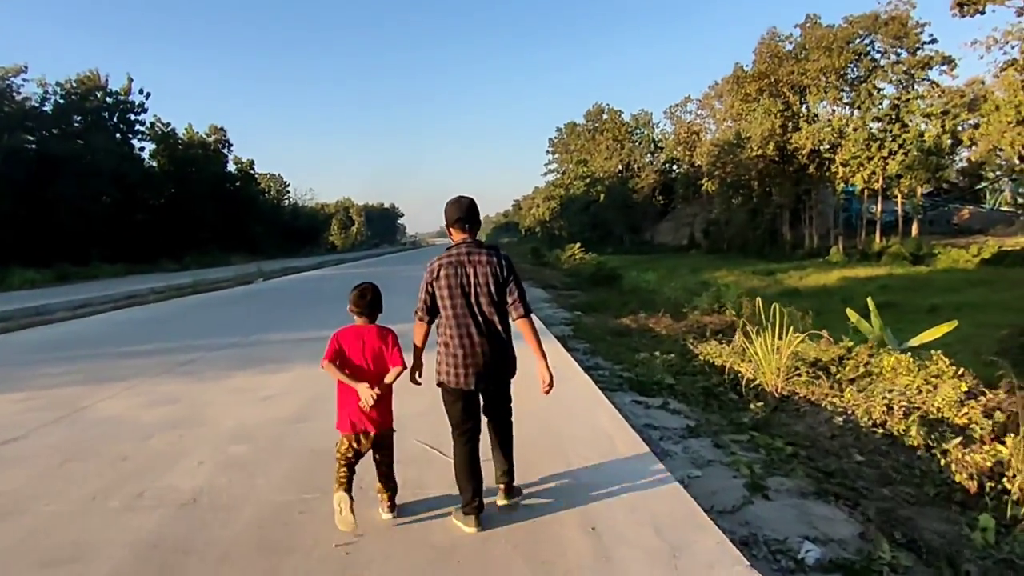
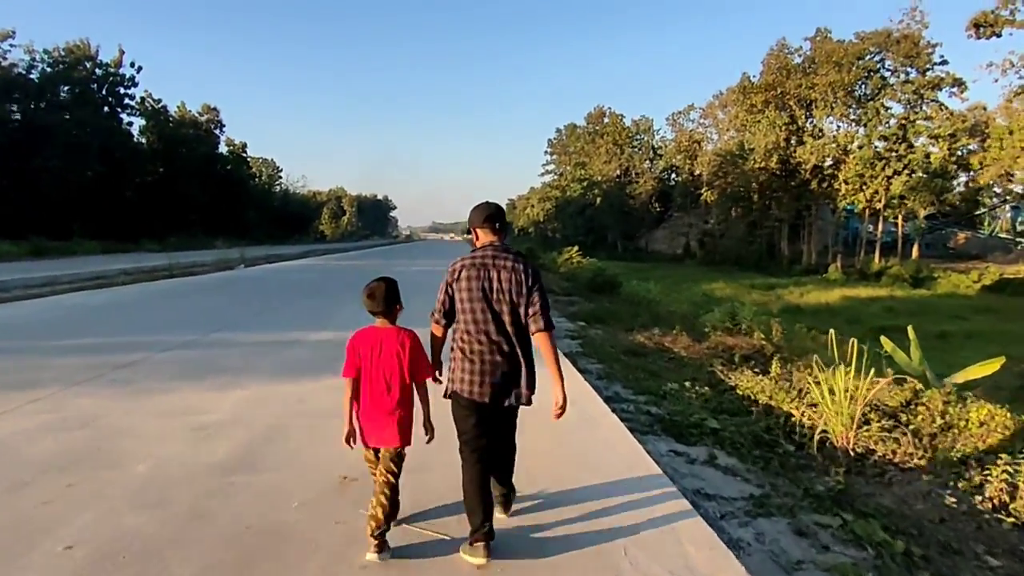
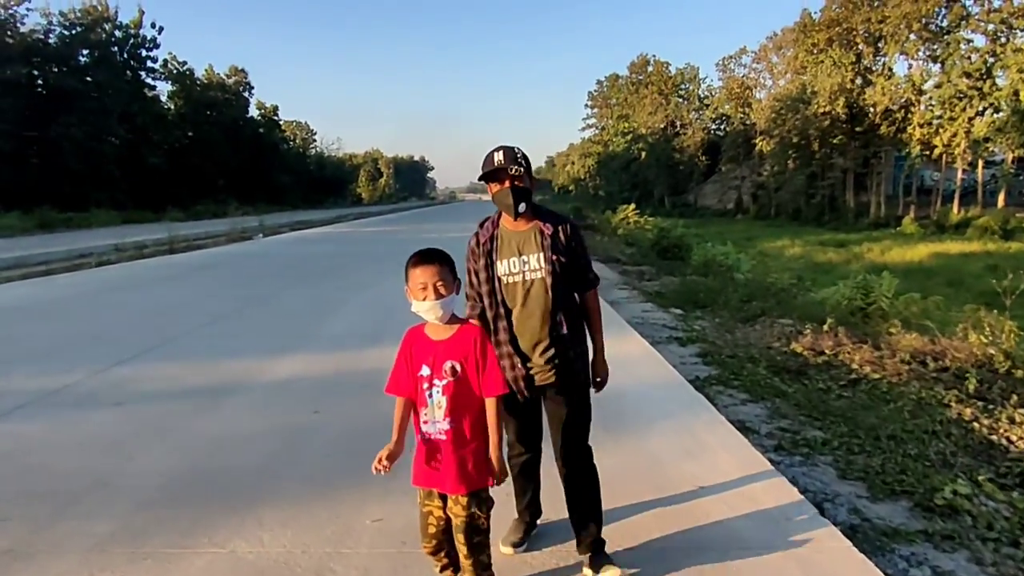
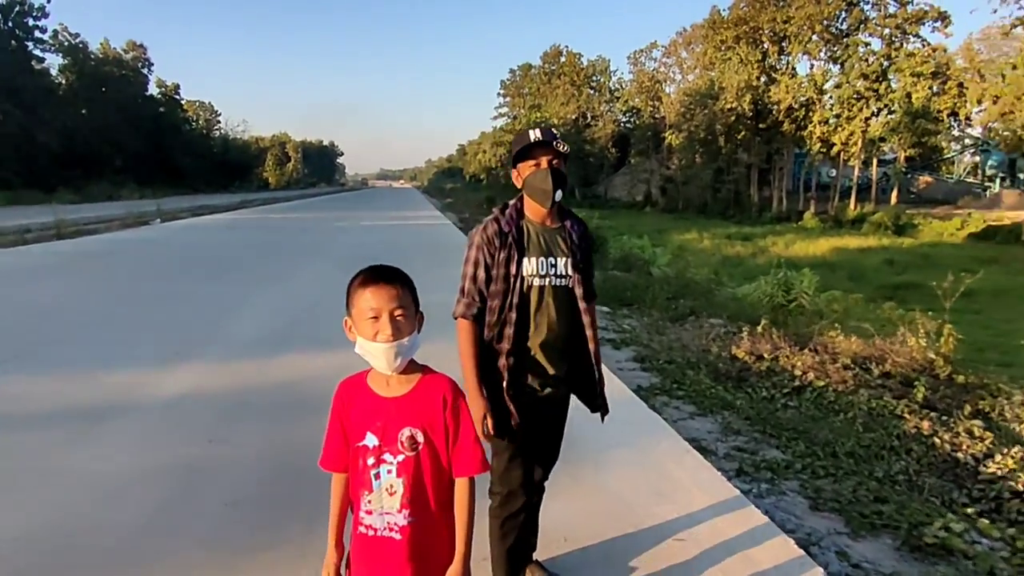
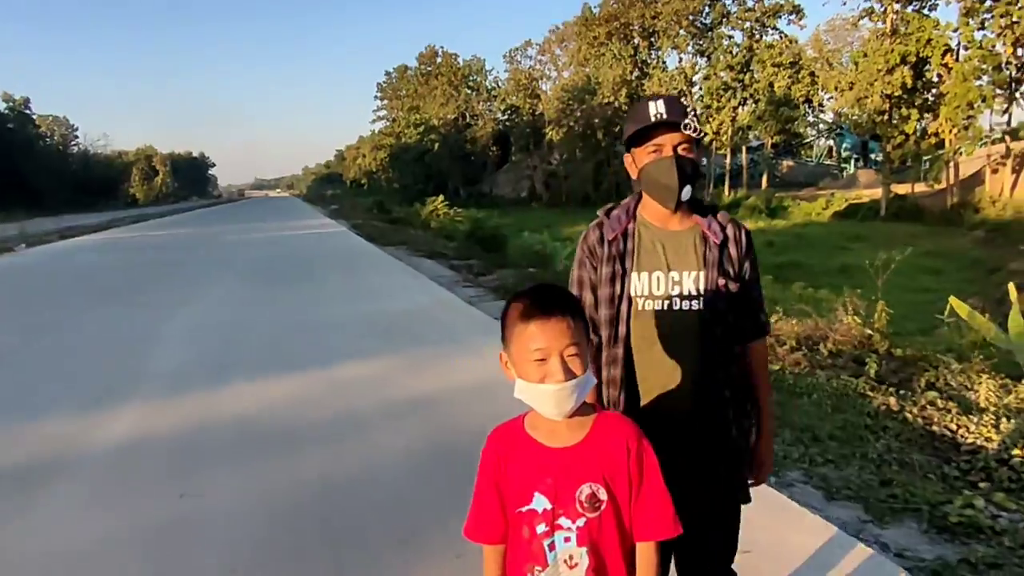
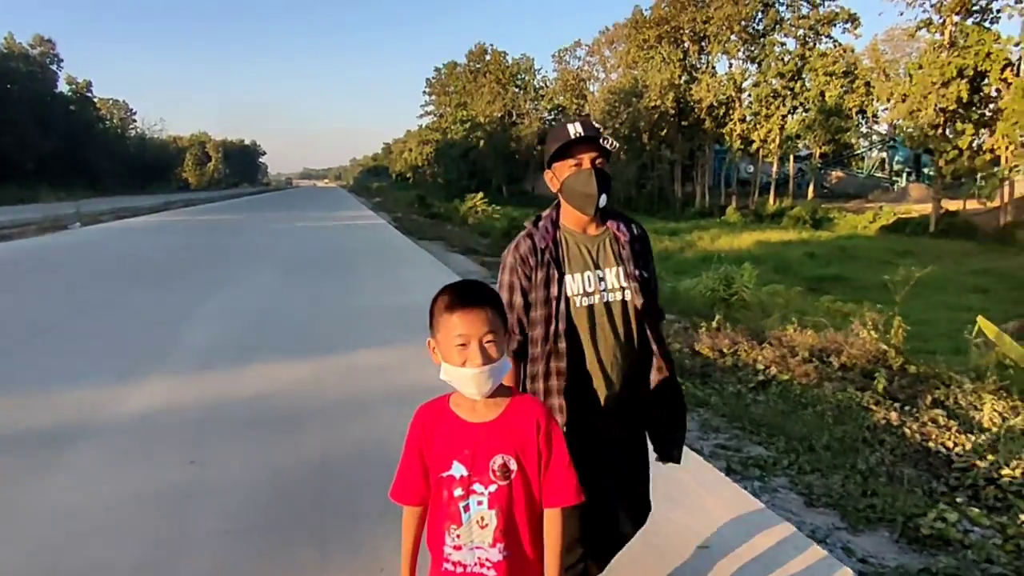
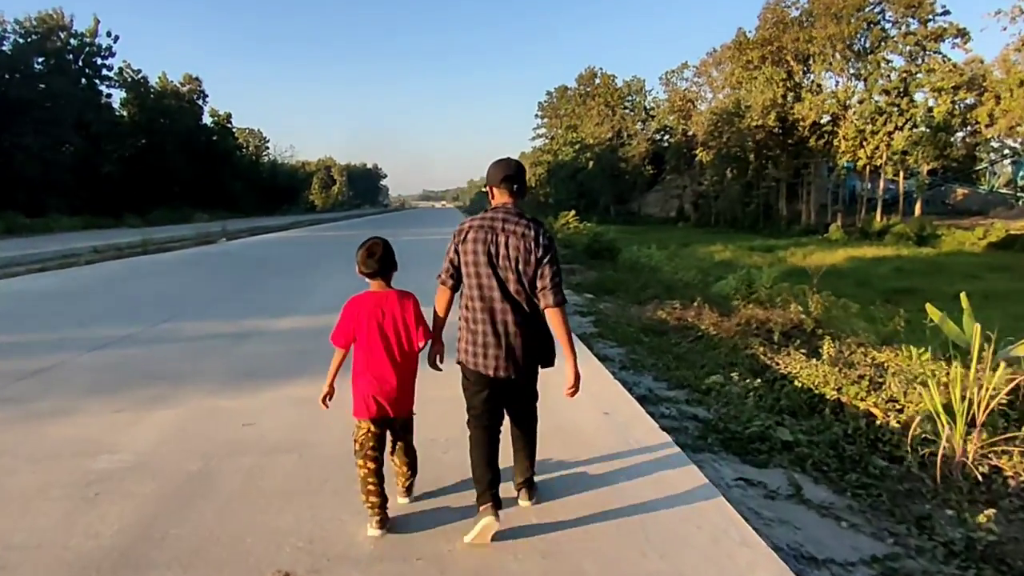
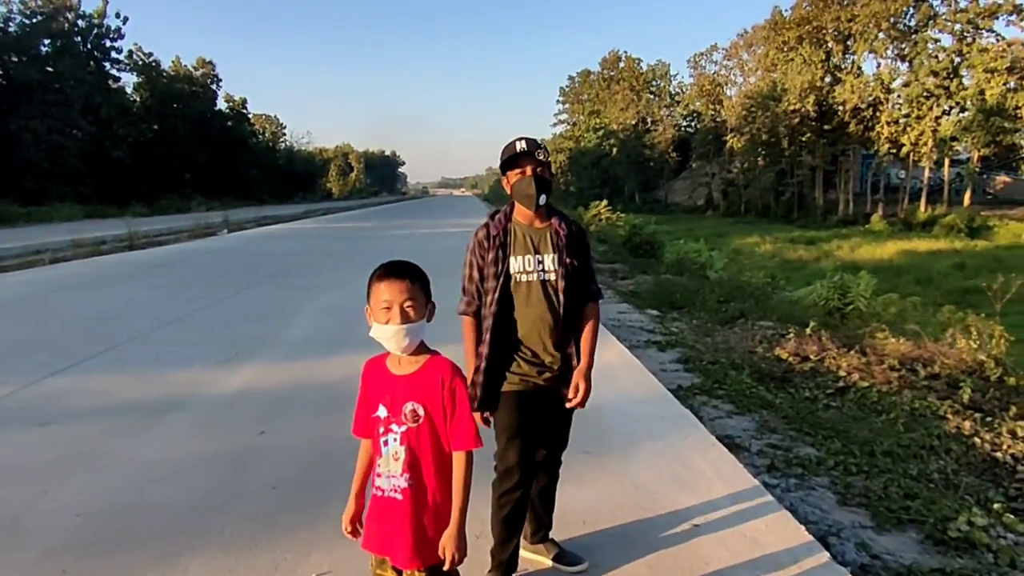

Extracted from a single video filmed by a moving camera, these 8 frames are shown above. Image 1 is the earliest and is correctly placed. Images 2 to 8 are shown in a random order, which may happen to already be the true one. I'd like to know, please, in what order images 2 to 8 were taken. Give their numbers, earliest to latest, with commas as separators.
2, 7, 3, 8, 4, 6, 5
